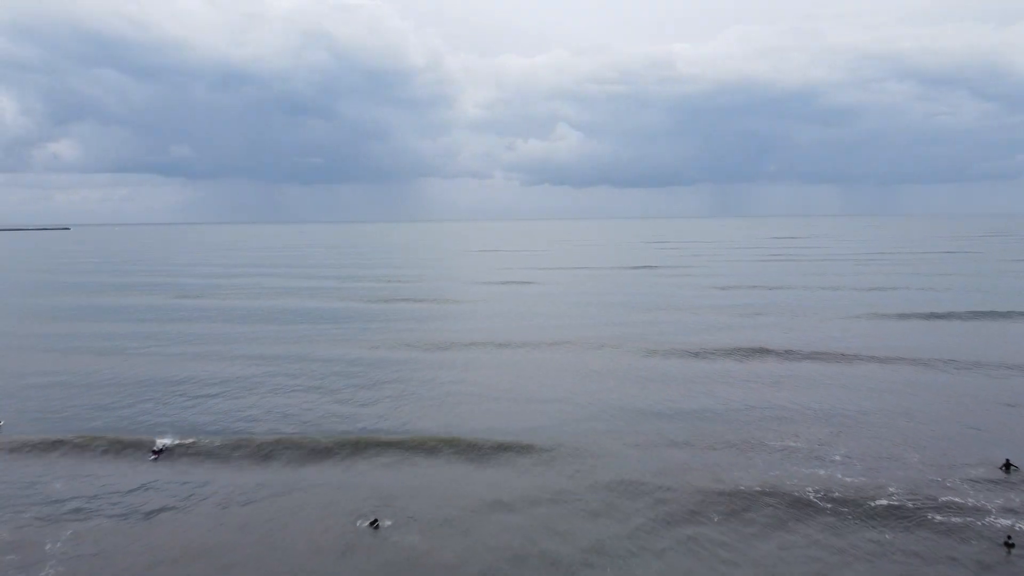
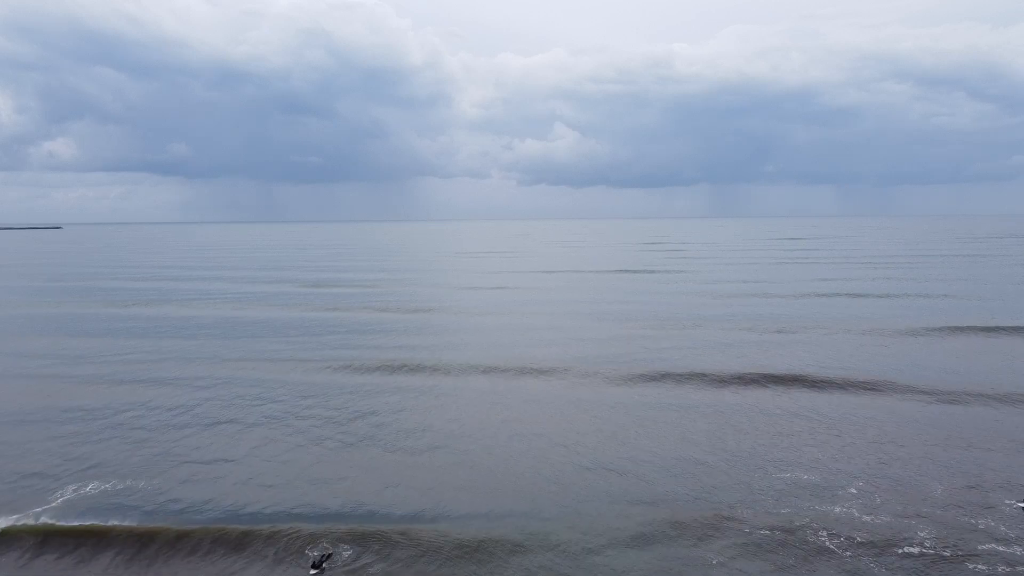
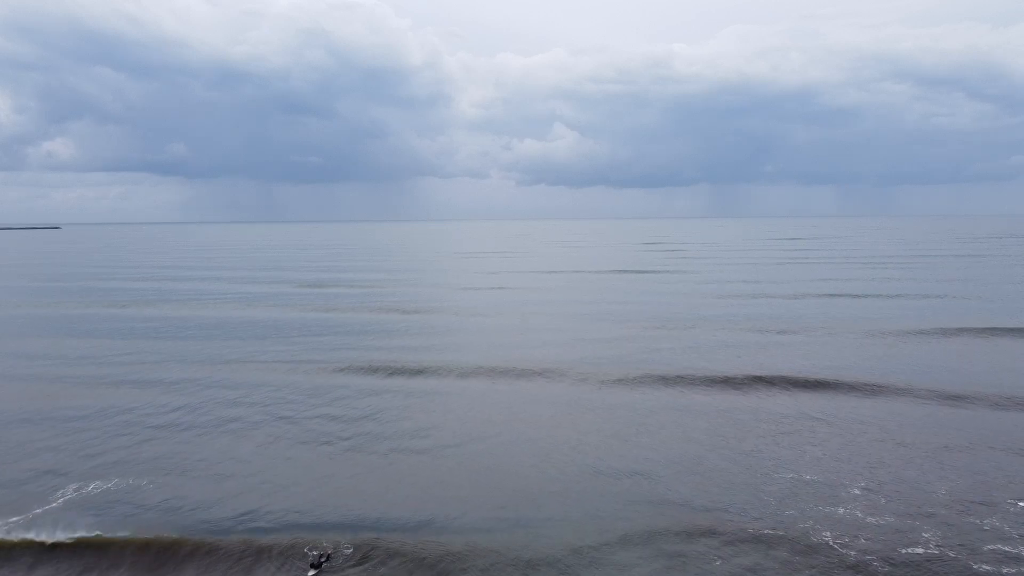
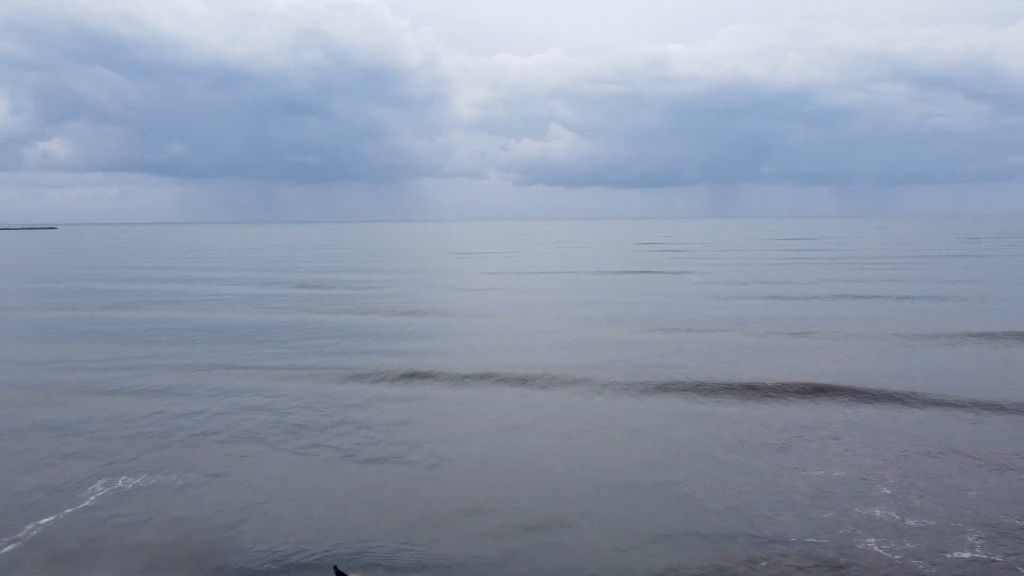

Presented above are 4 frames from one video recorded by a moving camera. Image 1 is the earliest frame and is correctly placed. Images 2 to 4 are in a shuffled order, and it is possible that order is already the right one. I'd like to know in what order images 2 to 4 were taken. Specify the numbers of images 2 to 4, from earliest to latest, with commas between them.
2, 3, 4
